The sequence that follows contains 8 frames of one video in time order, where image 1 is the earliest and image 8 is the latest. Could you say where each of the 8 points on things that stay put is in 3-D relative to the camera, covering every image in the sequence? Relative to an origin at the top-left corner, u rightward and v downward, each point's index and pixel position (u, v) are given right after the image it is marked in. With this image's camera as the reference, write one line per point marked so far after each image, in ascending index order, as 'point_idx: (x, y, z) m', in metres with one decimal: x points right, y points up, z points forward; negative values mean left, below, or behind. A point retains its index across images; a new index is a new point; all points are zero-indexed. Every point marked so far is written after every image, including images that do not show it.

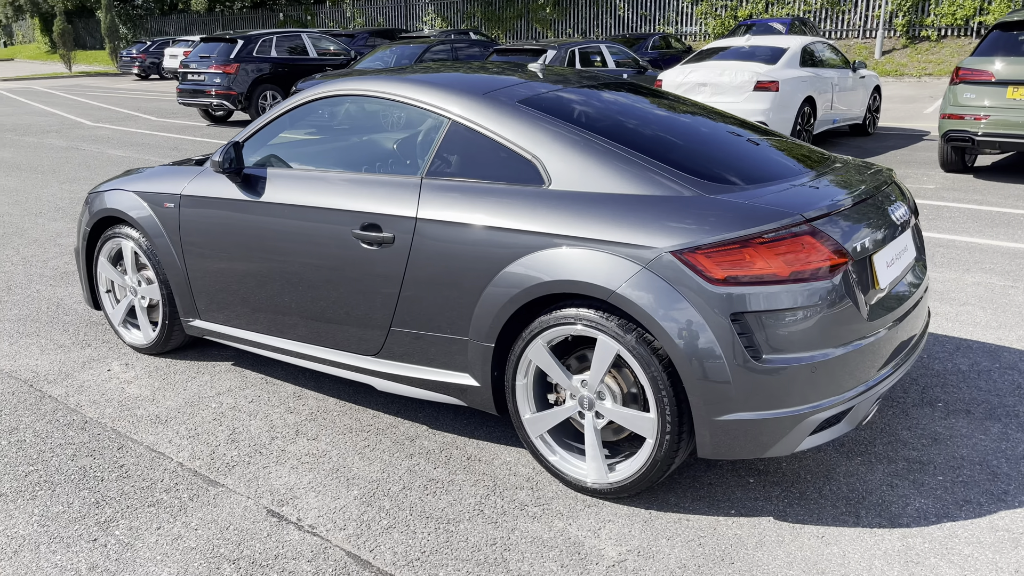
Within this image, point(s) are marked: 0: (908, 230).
0: (+1.5, +0.2, +3.3) m
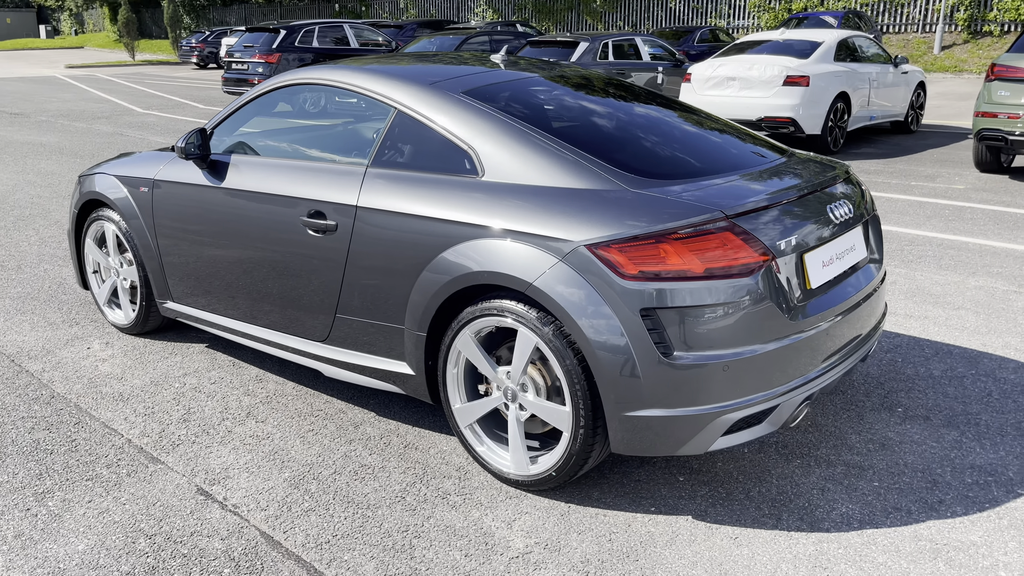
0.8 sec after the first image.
0: (+1.3, +0.2, +3.2) m
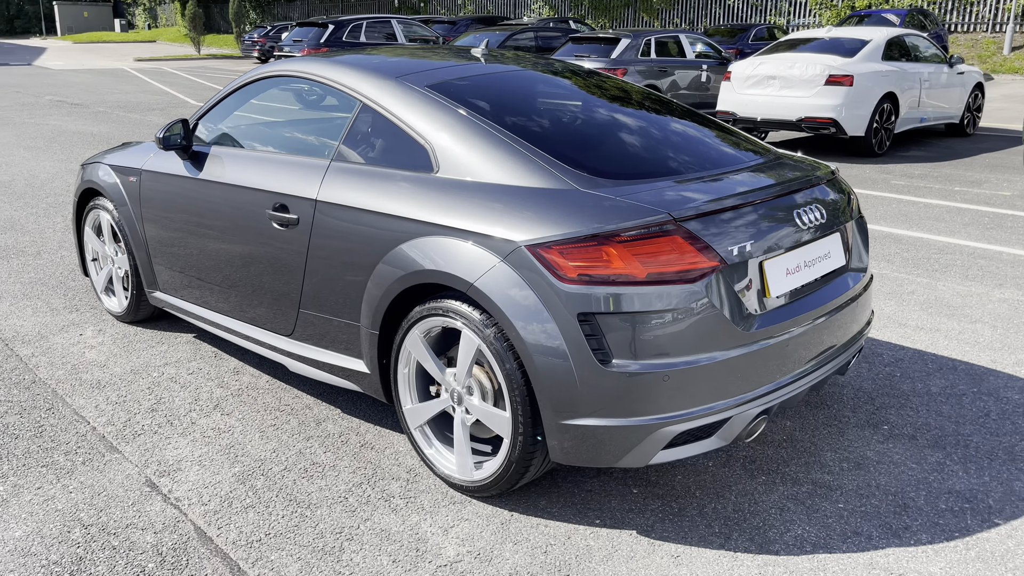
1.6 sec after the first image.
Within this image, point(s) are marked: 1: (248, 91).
0: (+1.1, +0.2, +3.0) m
1: (-1.3, +0.9, +4.0) m
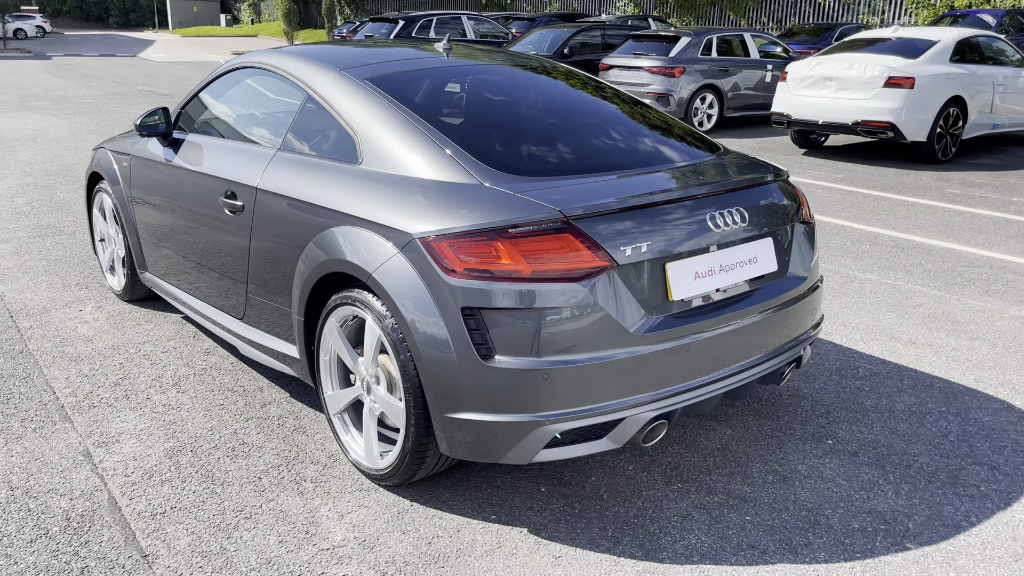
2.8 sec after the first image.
0: (+0.8, +0.2, +2.9) m
1: (-1.4, +1.0, +4.1) m
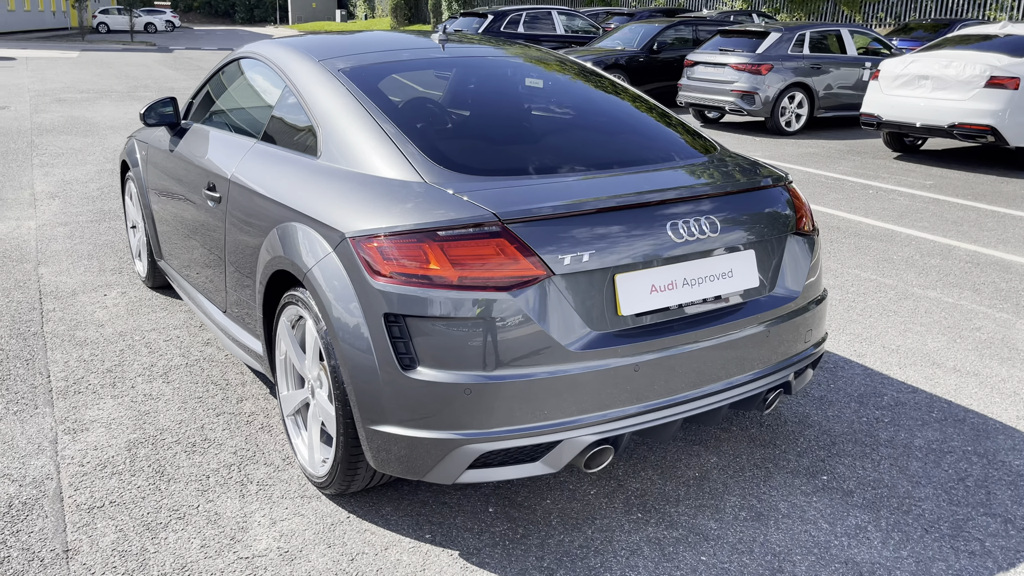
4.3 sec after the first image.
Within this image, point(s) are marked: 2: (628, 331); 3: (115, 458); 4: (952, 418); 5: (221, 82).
0: (+0.7, +0.1, +2.6) m
1: (-1.4, +1.1, +4.1) m
2: (+0.3, -0.1, +2.5) m
3: (-1.4, -0.6, +3.0) m
4: (+1.8, -0.5, +3.4) m
5: (-1.4, +1.0, +4.1) m
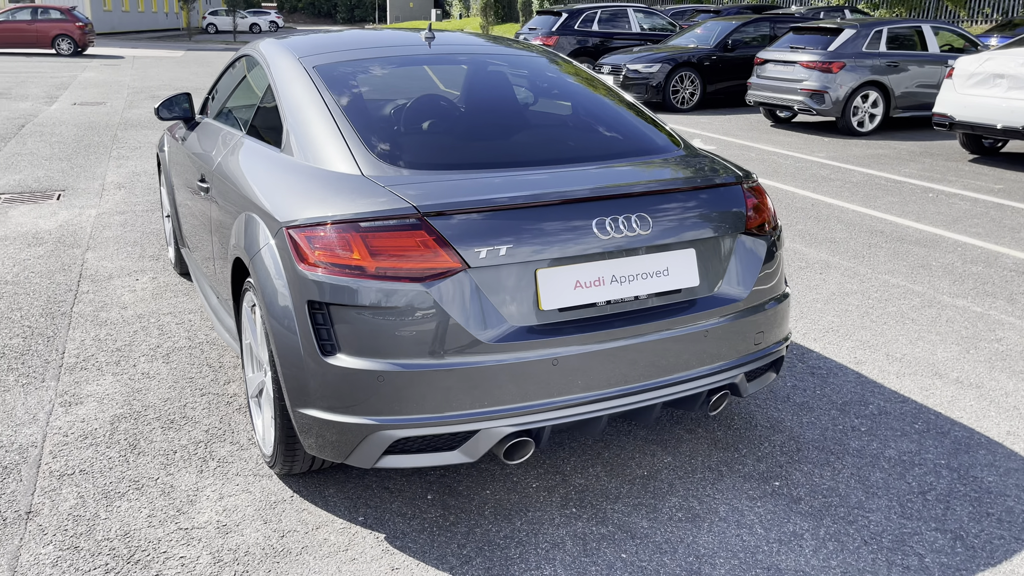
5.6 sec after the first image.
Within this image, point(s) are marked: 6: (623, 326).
0: (+0.5, +0.1, +2.6) m
1: (-1.4, +1.1, +4.3) m
2: (+0.1, -0.1, +2.5) m
3: (-1.6, -0.5, +3.2) m
4: (+1.7, -0.6, +3.3) m
5: (-1.4, +1.1, +4.3) m
6: (+0.4, -0.1, +2.6) m
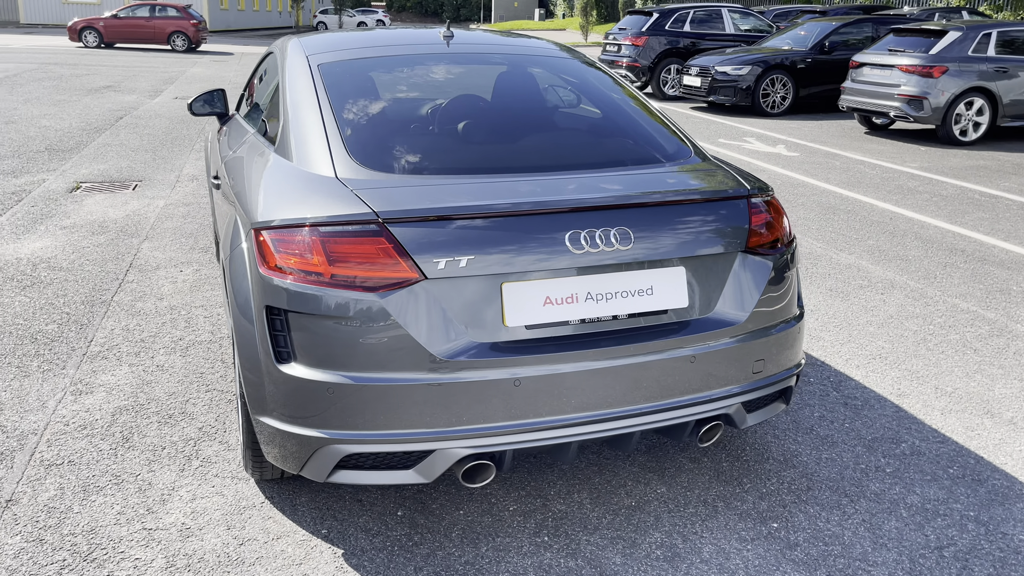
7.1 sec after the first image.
0: (+0.4, +0.1, +2.4) m
1: (-1.2, +1.1, +4.3) m
2: (0.0, -0.2, +2.3) m
3: (-1.6, -0.5, +3.3) m
4: (+1.6, -0.7, +3.0) m
5: (-1.2, +1.1, +4.3) m
6: (+0.3, -0.2, +2.4) m
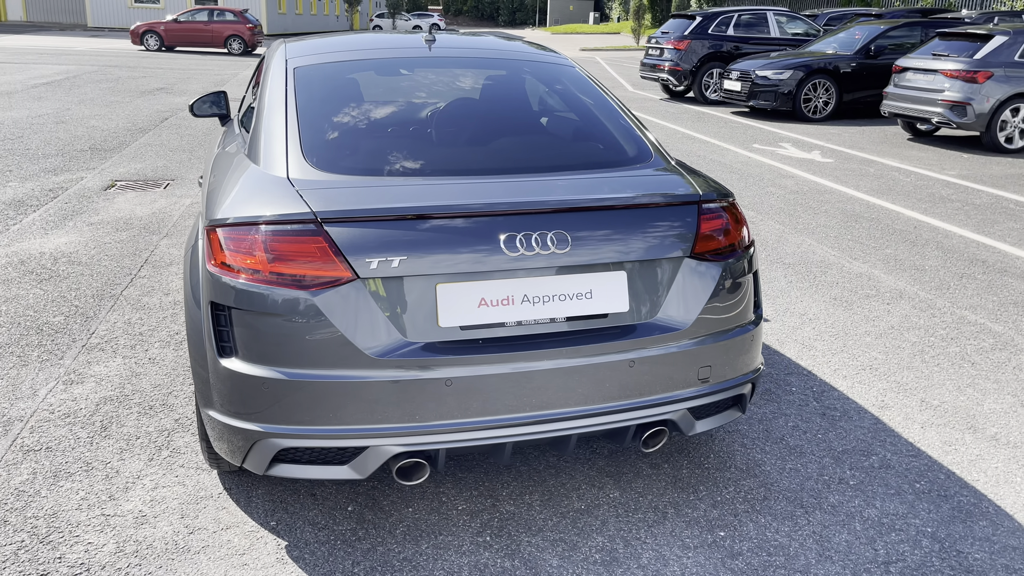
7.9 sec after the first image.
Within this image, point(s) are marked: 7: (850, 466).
0: (+0.2, 0.0, +2.4) m
1: (-1.2, +1.1, +4.4) m
2: (-0.2, -0.2, +2.4) m
3: (-1.7, -0.5, +3.4) m
4: (+1.5, -0.7, +2.9) m
5: (-1.3, +1.1, +4.4) m
6: (+0.1, -0.2, +2.4) m
7: (+1.2, -0.6, +3.1) m
